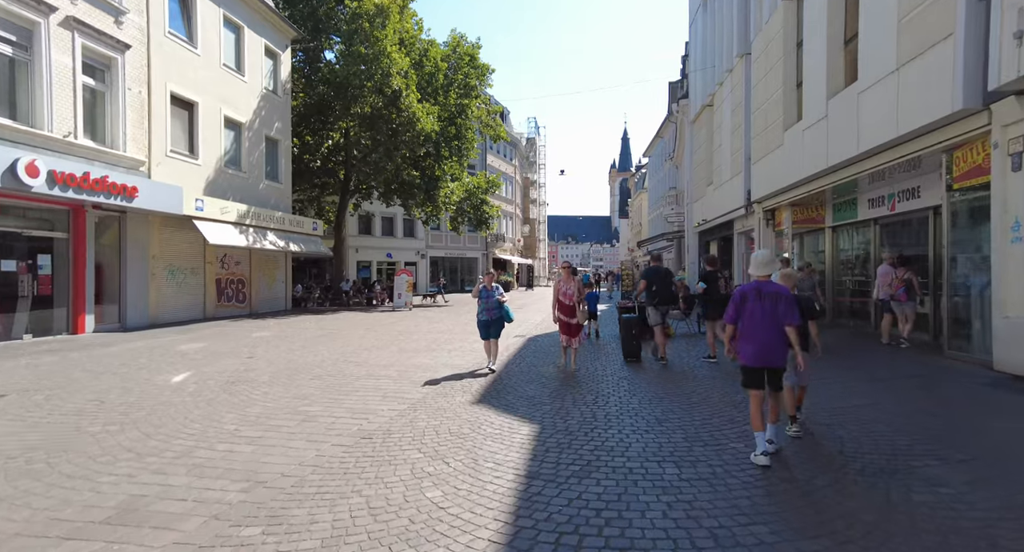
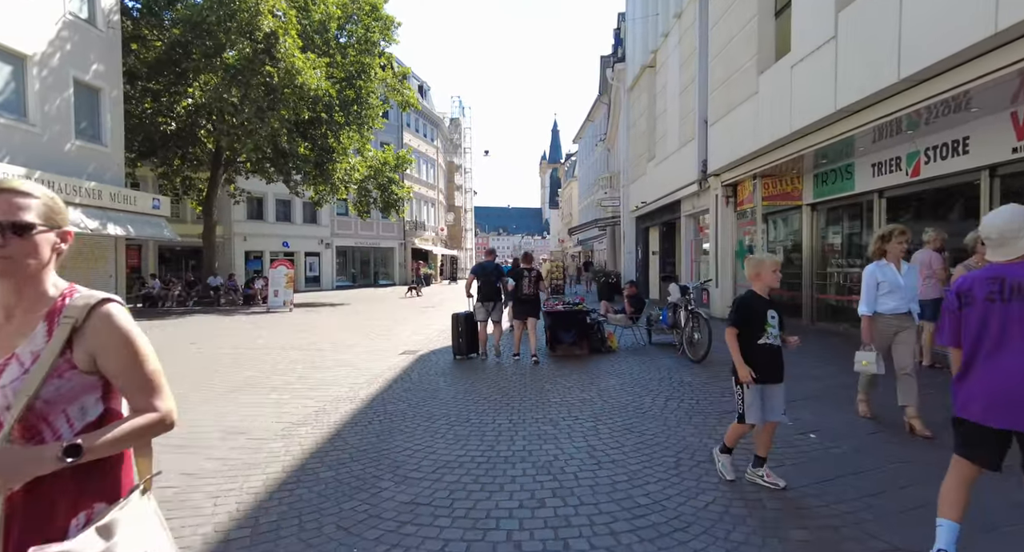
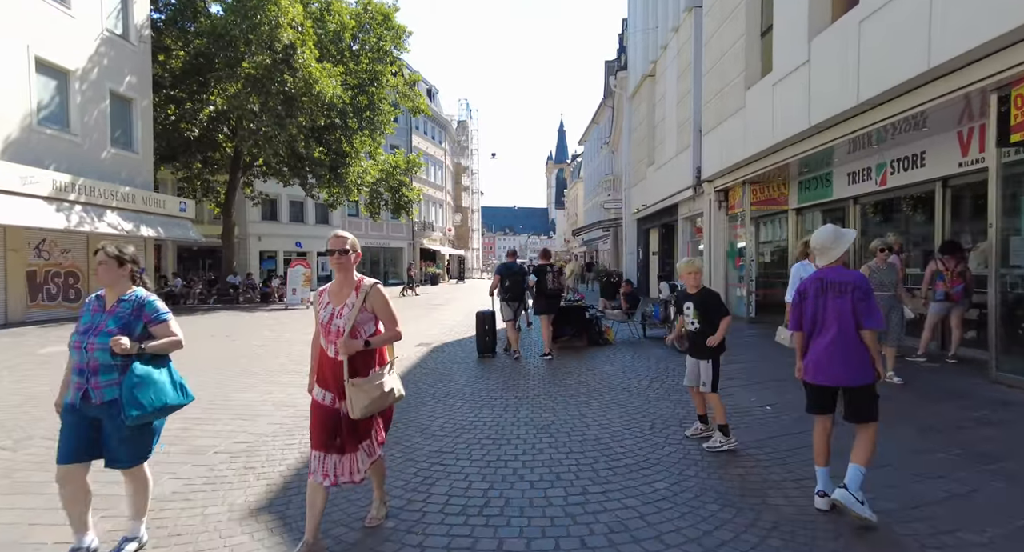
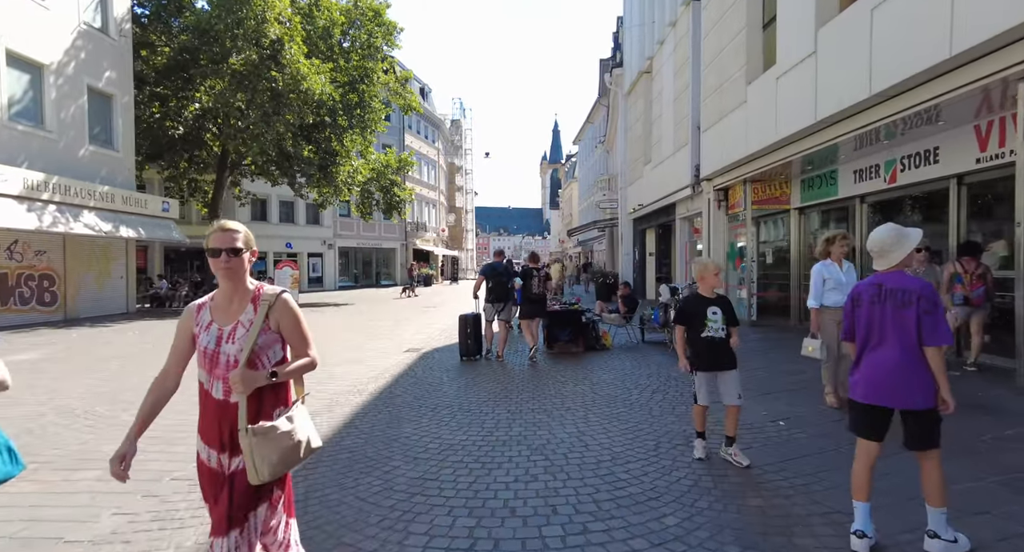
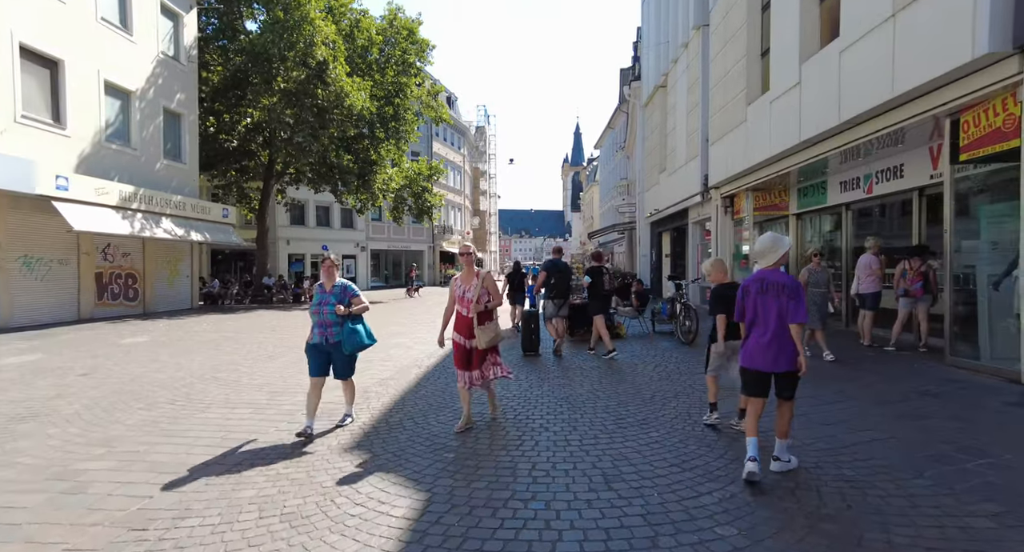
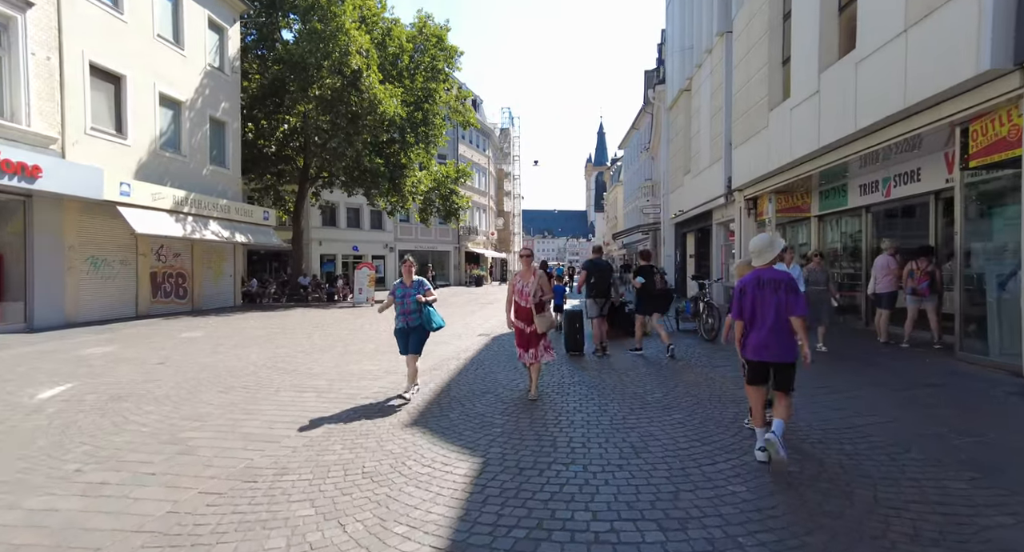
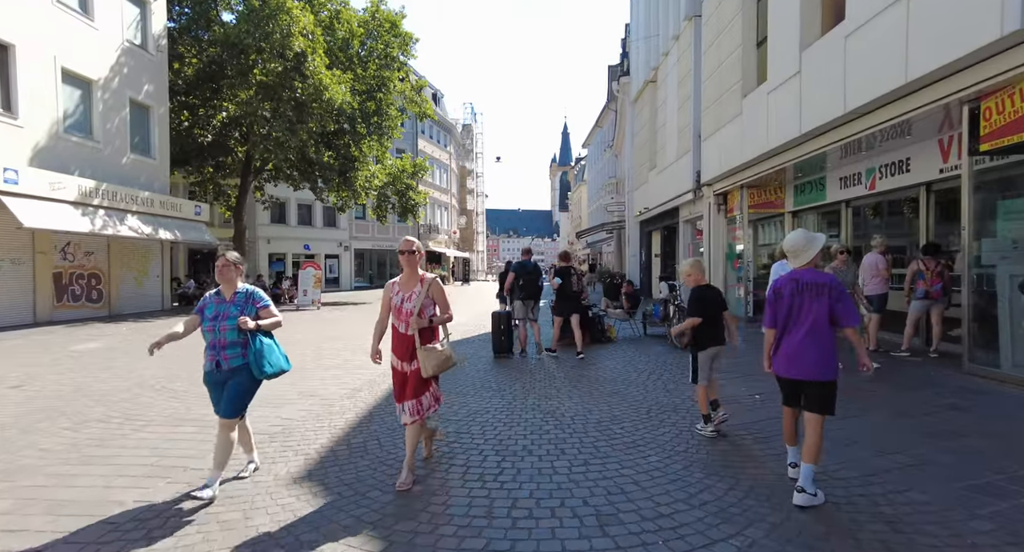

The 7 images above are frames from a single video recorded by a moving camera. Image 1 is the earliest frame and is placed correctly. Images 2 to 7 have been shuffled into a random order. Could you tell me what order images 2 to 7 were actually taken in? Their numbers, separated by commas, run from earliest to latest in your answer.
6, 5, 7, 3, 4, 2
